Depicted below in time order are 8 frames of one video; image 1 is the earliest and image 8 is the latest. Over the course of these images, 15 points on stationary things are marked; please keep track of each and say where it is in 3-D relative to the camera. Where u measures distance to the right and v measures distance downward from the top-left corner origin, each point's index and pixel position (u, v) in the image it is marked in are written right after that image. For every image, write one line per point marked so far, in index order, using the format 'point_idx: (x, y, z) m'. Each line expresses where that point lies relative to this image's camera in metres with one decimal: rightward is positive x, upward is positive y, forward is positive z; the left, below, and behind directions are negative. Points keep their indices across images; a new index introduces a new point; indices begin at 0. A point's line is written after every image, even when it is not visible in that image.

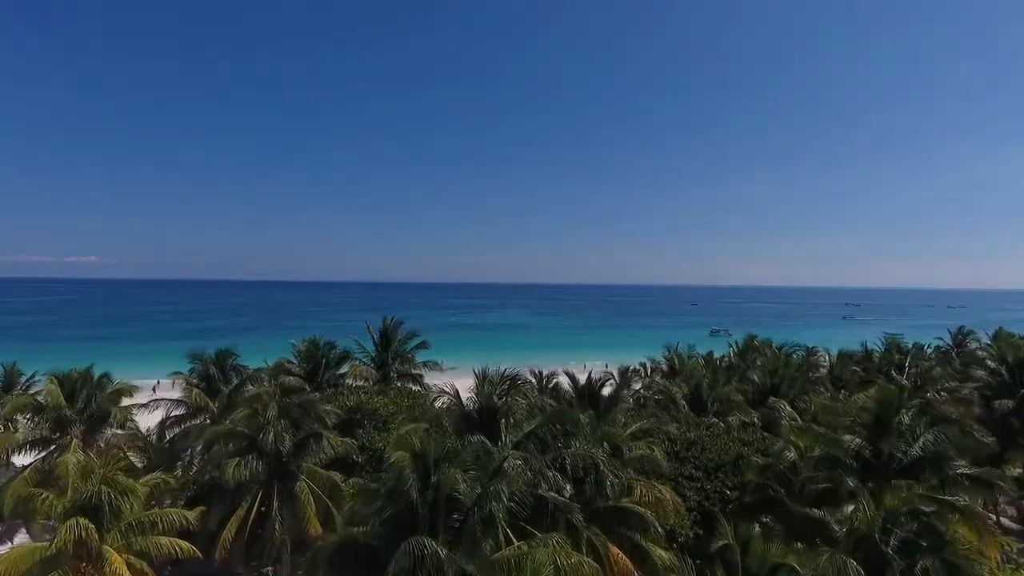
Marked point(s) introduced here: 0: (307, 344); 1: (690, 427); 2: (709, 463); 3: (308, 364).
0: (-7.7, -2.1, +19.9) m
1: (+5.3, -4.2, +16.0) m
2: (+5.5, -4.8, +14.7) m
3: (-7.5, -2.8, +19.5) m
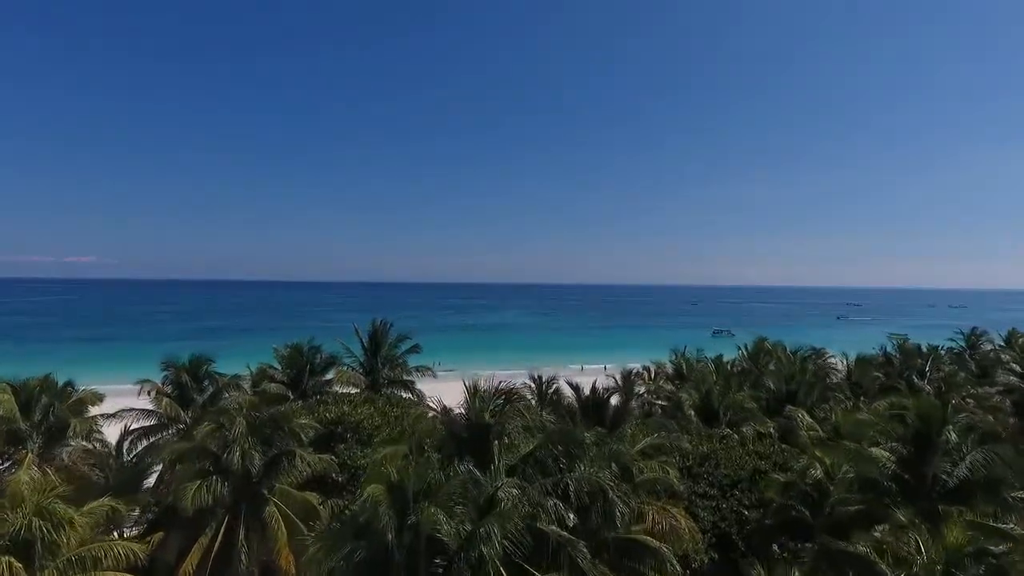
0: (-7.8, -2.1, +18.6) m
1: (+5.3, -4.2, +14.8) m
2: (+5.4, -4.9, +13.5) m
3: (-7.6, -2.8, +18.3) m
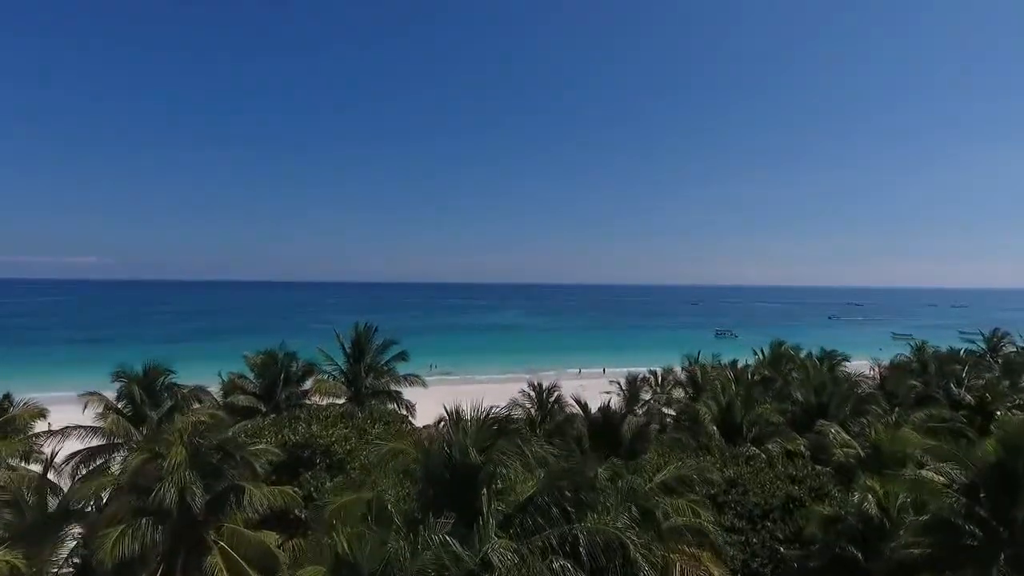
0: (-7.9, -2.2, +16.8) m
1: (+5.2, -4.2, +12.9) m
2: (+5.3, -4.9, +11.6) m
3: (-7.7, -2.8, +16.4) m
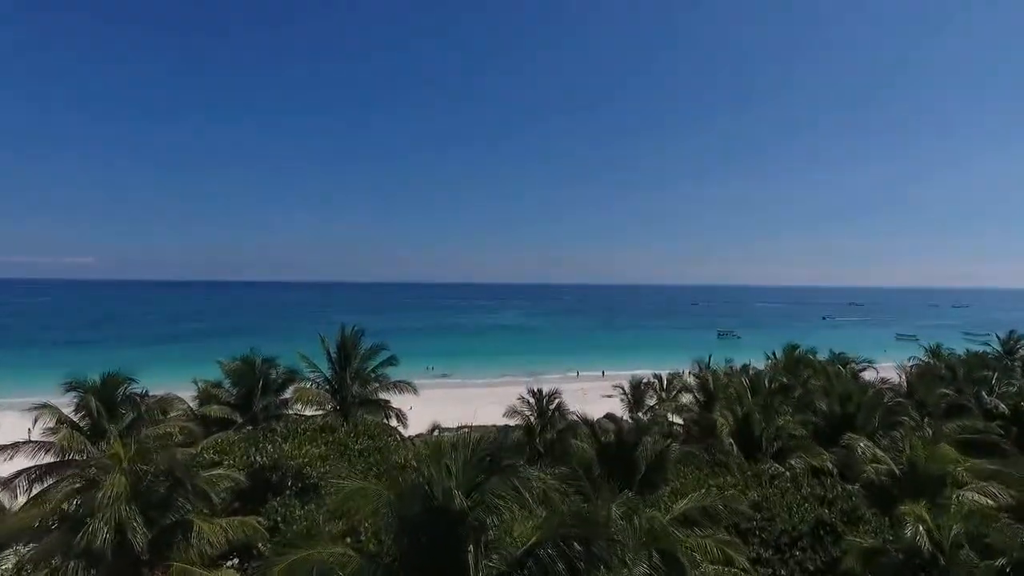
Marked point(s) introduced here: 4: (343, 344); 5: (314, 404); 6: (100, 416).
0: (-8.0, -2.2, +15.5) m
1: (+5.1, -4.2, +11.6) m
2: (+5.3, -4.9, +10.3) m
3: (-7.7, -2.8, +15.1) m
4: (-5.2, -1.7, +16.5) m
5: (-5.7, -3.3, +15.3) m
6: (-9.5, -3.0, +12.4) m
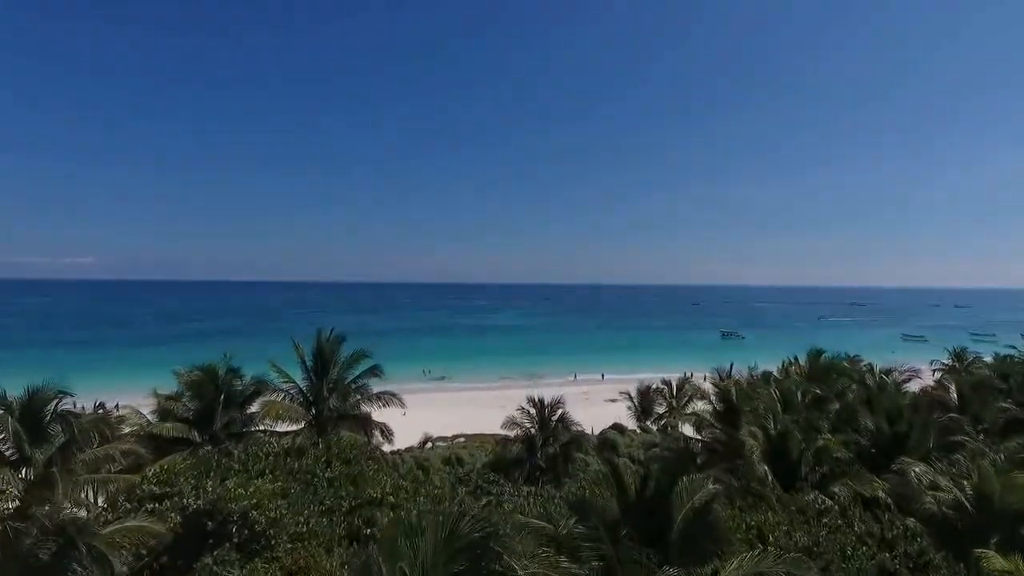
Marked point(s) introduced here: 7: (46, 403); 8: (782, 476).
0: (-8.0, -2.2, +13.6) m
1: (+5.1, -4.2, +9.7) m
2: (+5.2, -4.9, +8.4) m
3: (-7.8, -2.8, +13.2) m
4: (-5.3, -1.7, +14.6) m
5: (-5.7, -3.3, +13.4) m
6: (-9.6, -3.0, +10.4) m
7: (-9.6, -2.4, +11.1) m
8: (+6.1, -4.2, +12.0) m
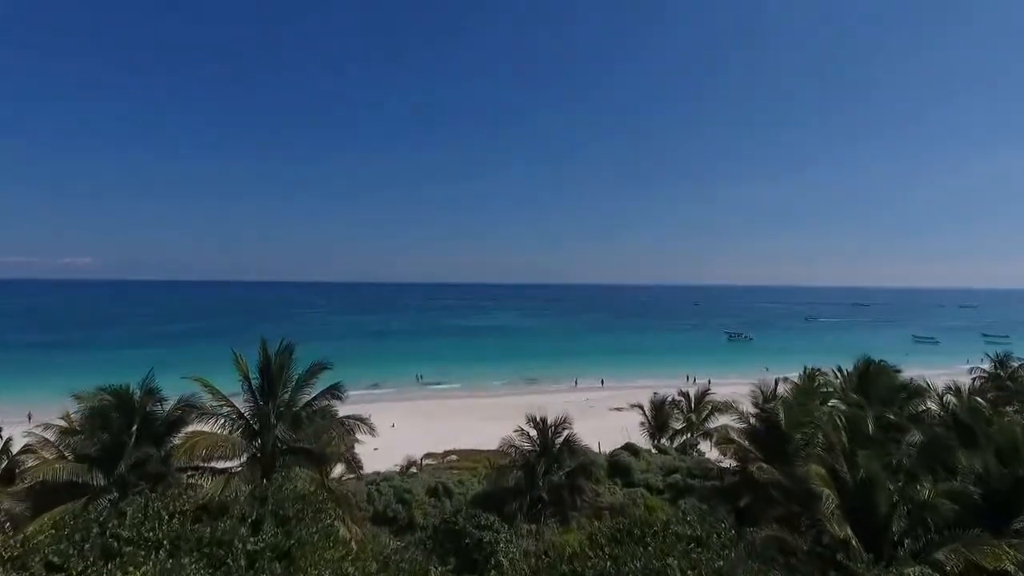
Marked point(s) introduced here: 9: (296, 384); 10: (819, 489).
0: (-8.1, -2.1, +10.6) m
1: (+5.0, -4.2, +6.8) m
2: (+5.1, -4.8, +5.5) m
3: (-7.8, -2.8, +10.2) m
4: (-5.4, -1.7, +11.6) m
5: (-5.8, -3.3, +10.5) m
6: (-9.6, -2.9, +7.5) m
7: (-9.7, -2.4, +8.1) m
8: (+6.0, -4.2, +9.1) m
9: (-4.8, -2.1, +11.9) m
10: (+5.4, -3.5, +9.5) m
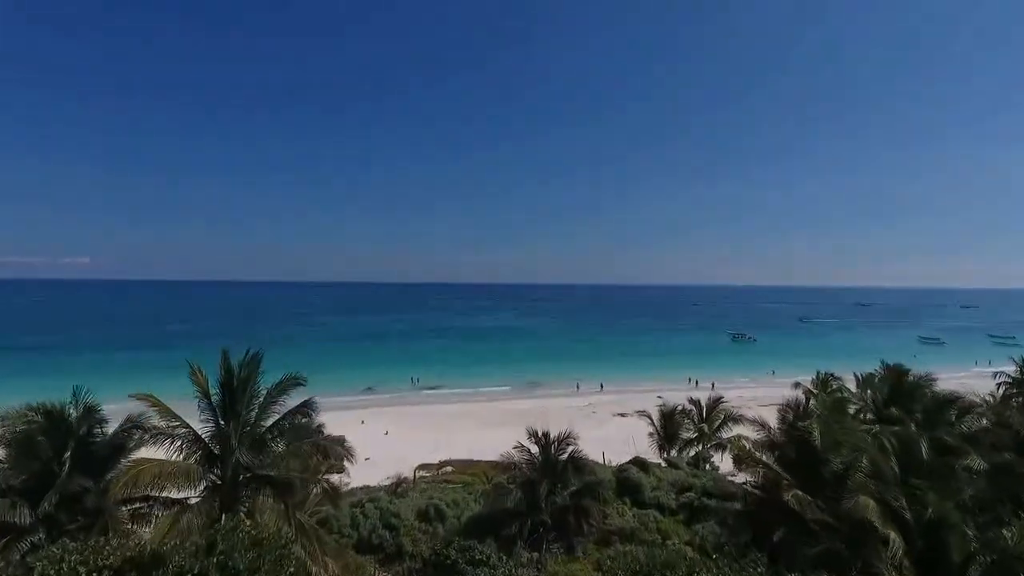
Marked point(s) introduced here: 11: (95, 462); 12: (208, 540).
0: (-8.1, -2.2, +9.1) m
1: (+5.0, -4.3, +5.2) m
2: (+5.1, -4.9, +4.0) m
3: (-7.9, -2.9, +8.7) m
4: (-5.4, -1.8, +10.1) m
5: (-5.8, -3.4, +8.9) m
6: (-9.7, -3.0, +5.9) m
7: (-9.7, -2.4, +6.6) m
8: (+6.0, -4.3, +7.5) m
9: (-4.9, -2.2, +10.4) m
10: (+5.4, -3.6, +8.0) m
11: (-7.0, -3.0, +9.0) m
12: (-4.6, -3.7, +8.0) m
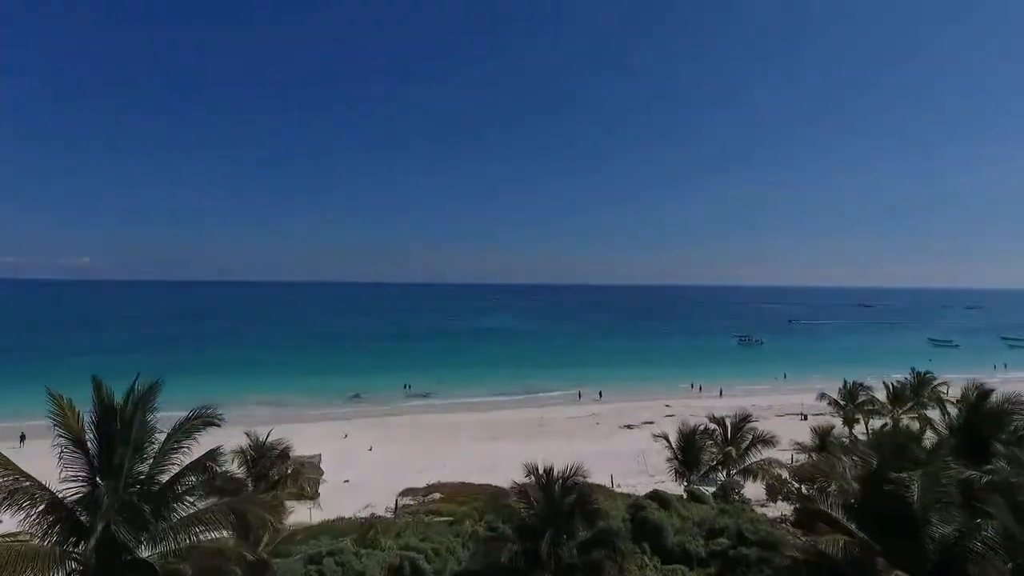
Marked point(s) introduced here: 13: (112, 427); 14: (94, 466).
0: (-8.2, -2.2, +6.1) m
1: (+4.9, -4.3, +2.3) m
2: (+5.0, -4.9, +1.0) m
3: (-8.0, -2.9, +5.8) m
4: (-5.5, -1.8, +7.2) m
5: (-6.0, -3.4, +6.0) m
6: (-9.8, -3.0, +3.0) m
7: (-9.8, -2.5, +3.7) m
8: (+5.9, -4.3, +4.6) m
9: (-5.0, -2.2, +7.5) m
10: (+5.2, -3.6, +5.1) m
11: (-7.2, -3.0, +6.1) m
12: (-4.8, -3.7, +5.0) m
13: (-5.4, -1.8, +7.2) m
14: (-5.6, -2.4, +7.1) m
